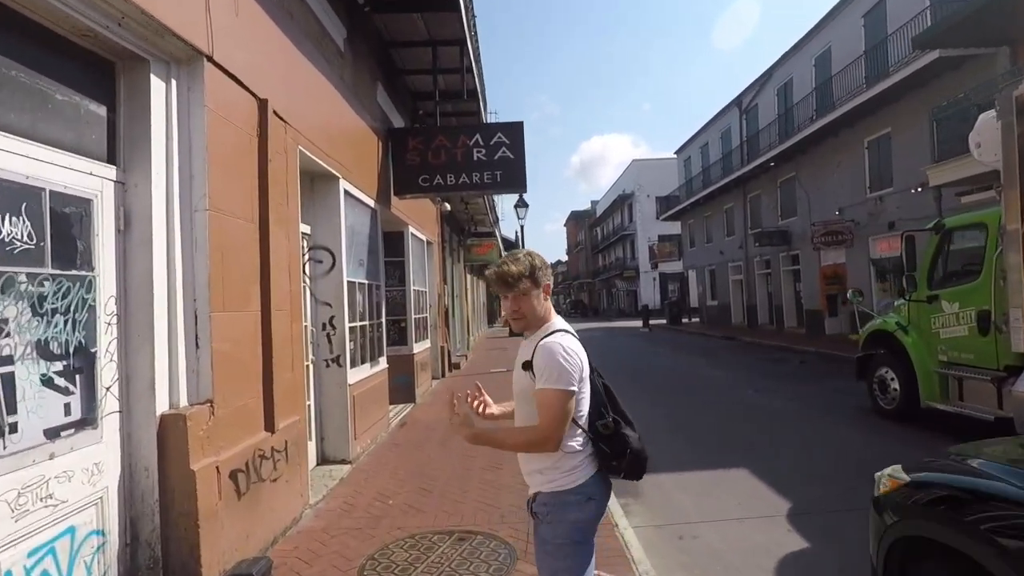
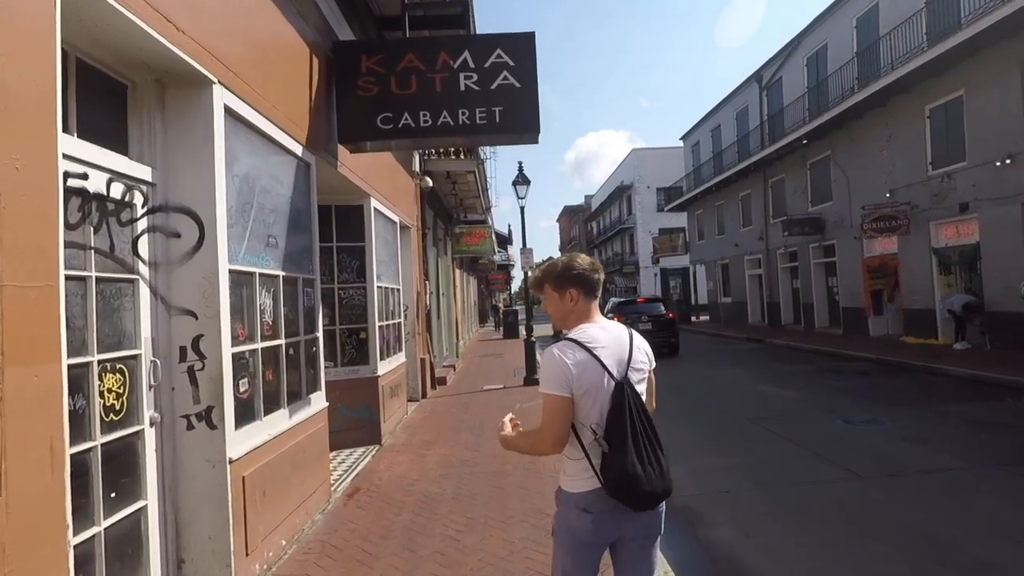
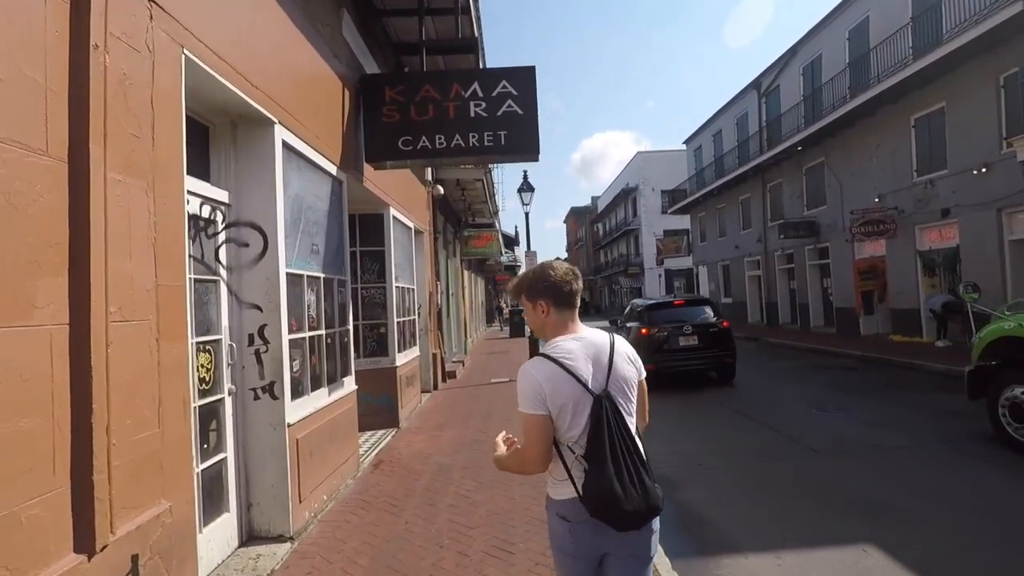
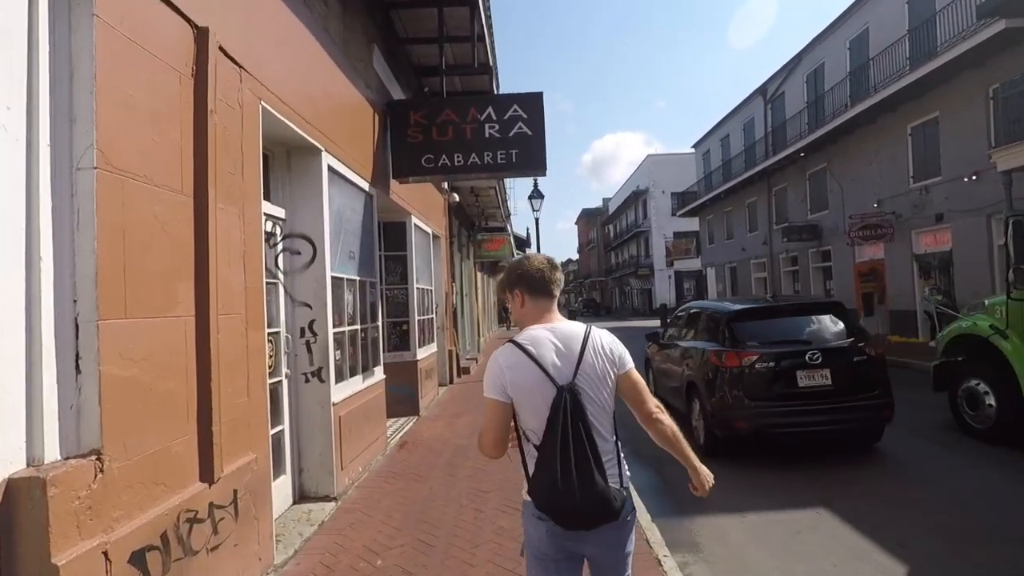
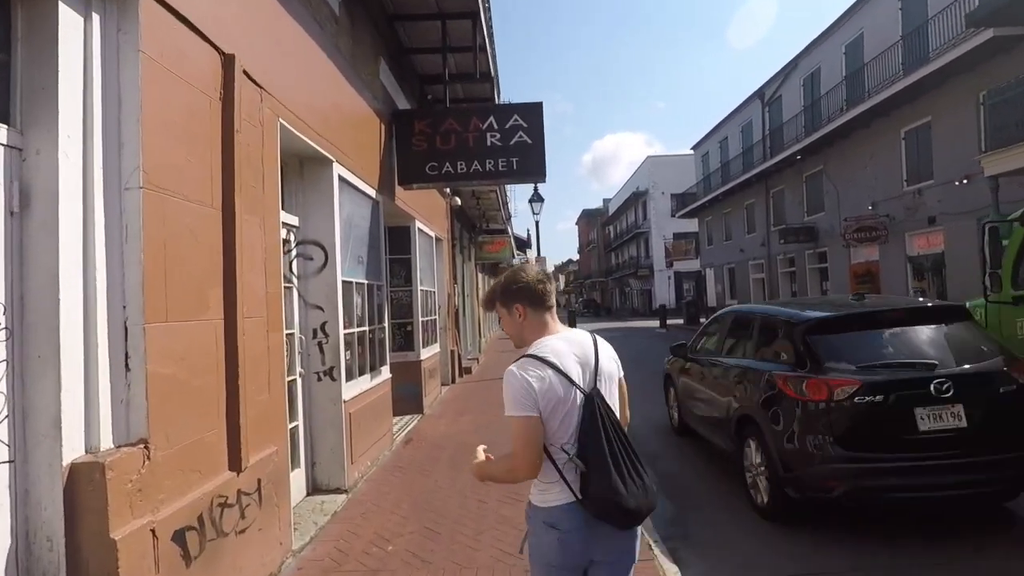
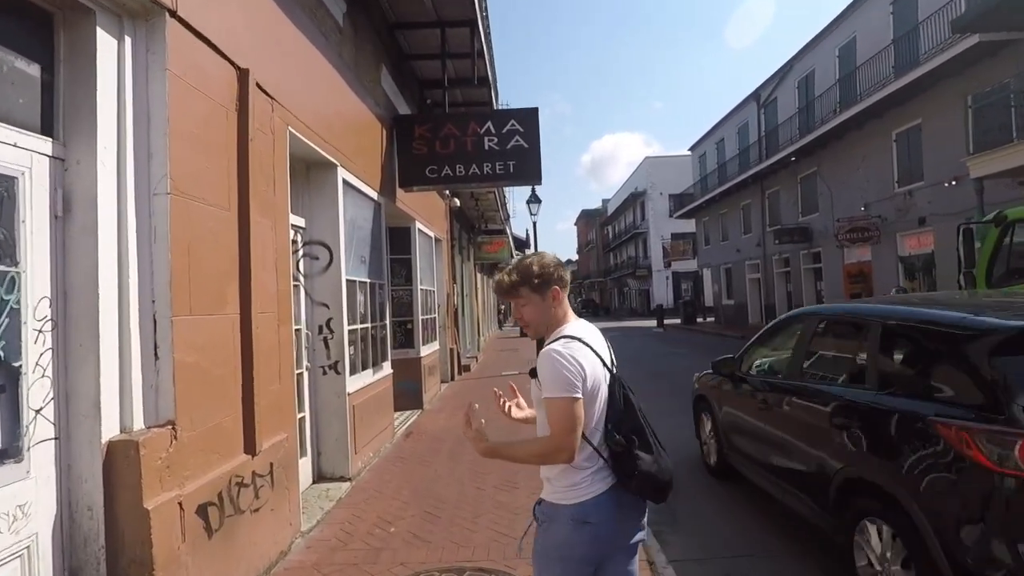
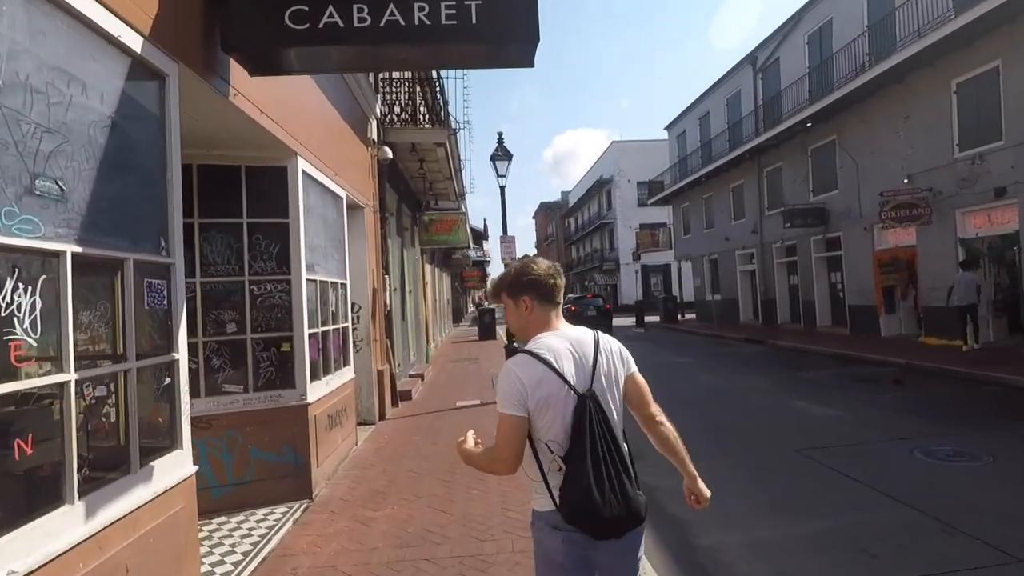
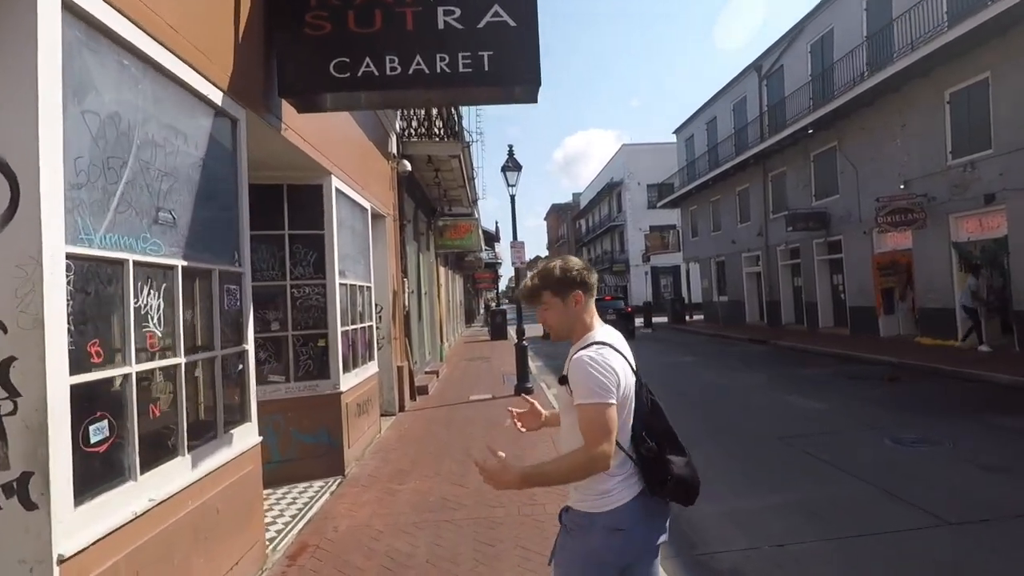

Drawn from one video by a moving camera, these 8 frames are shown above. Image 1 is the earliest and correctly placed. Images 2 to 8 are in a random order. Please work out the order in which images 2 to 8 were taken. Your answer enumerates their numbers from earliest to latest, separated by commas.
6, 5, 4, 3, 2, 8, 7
